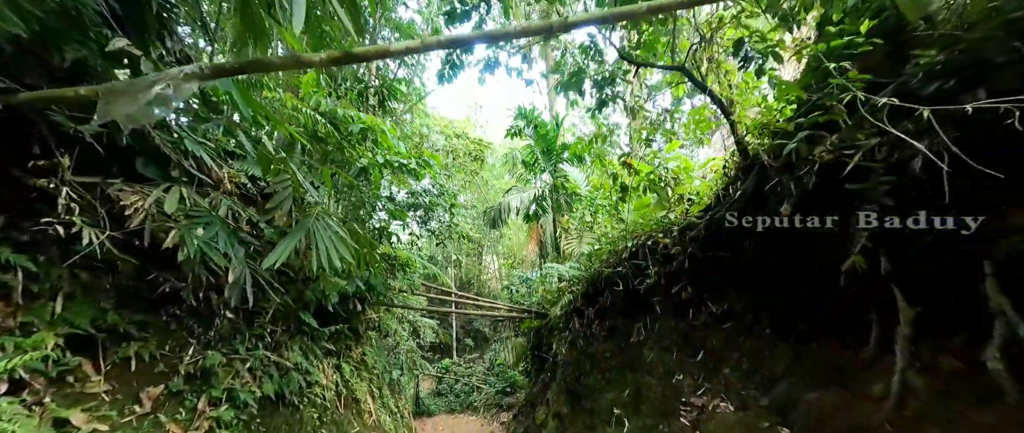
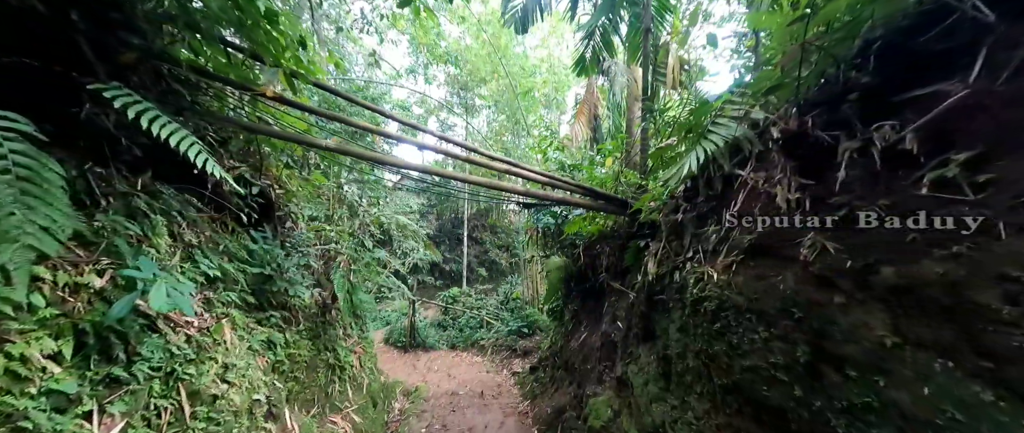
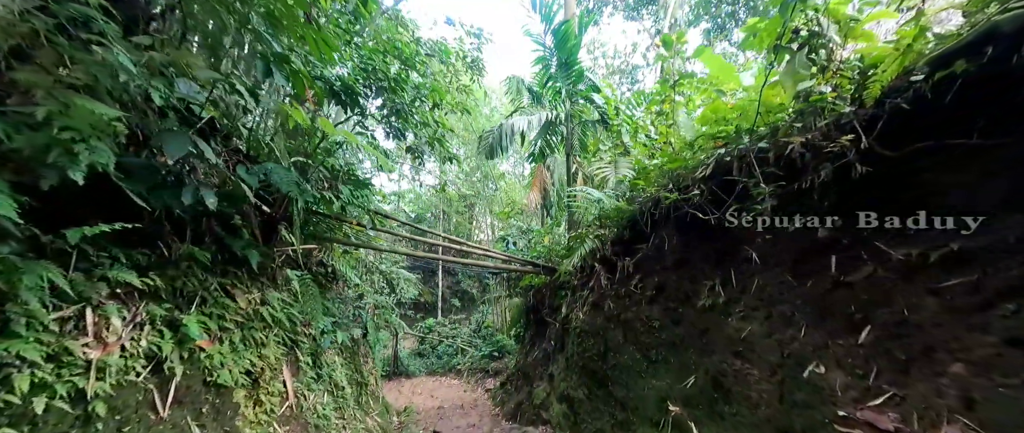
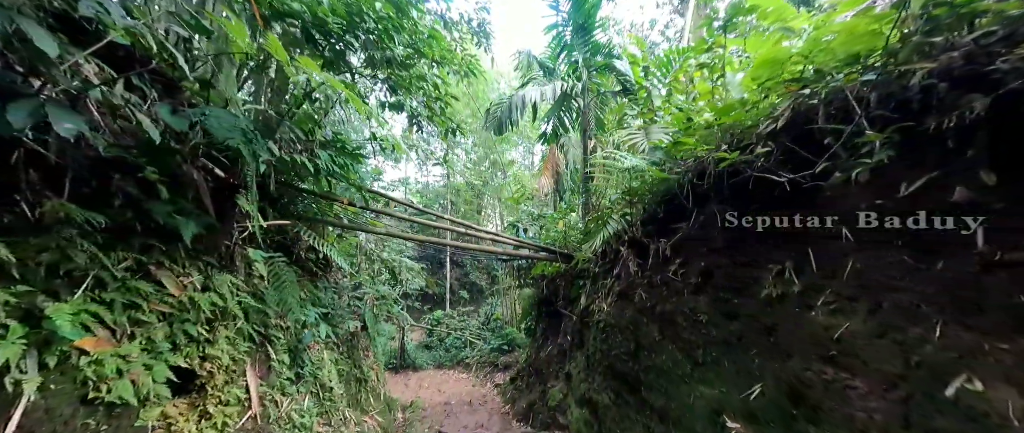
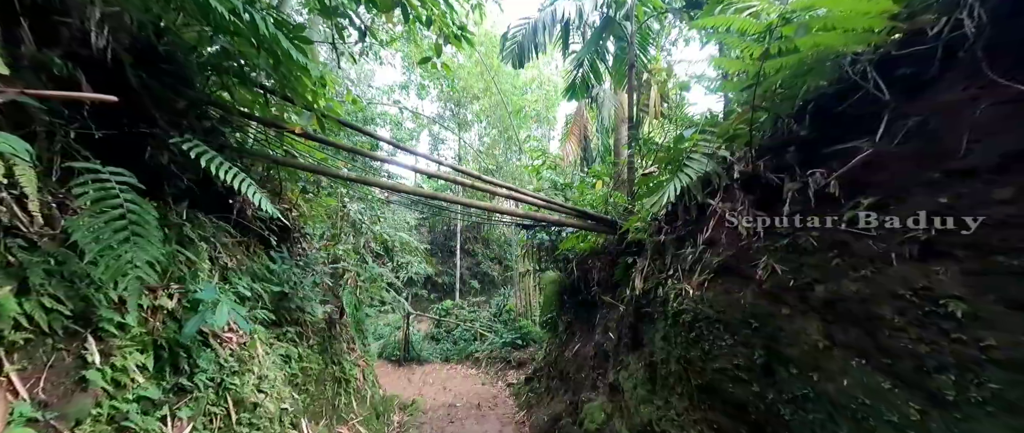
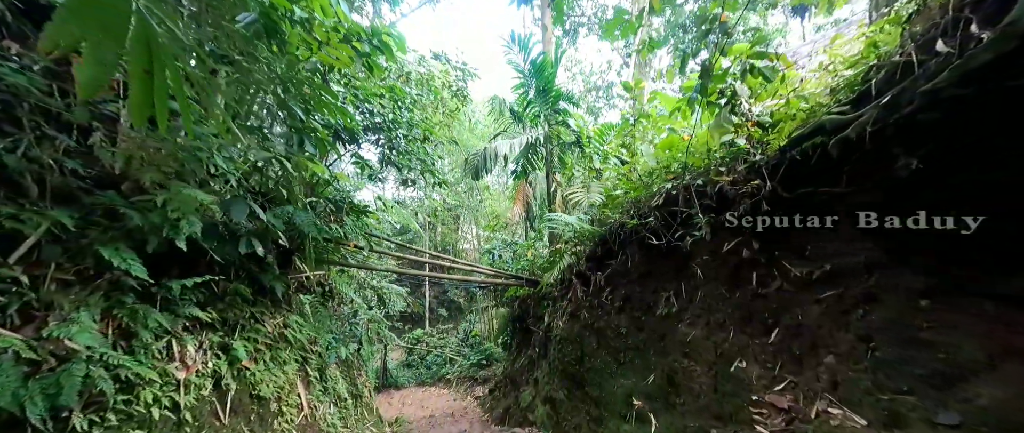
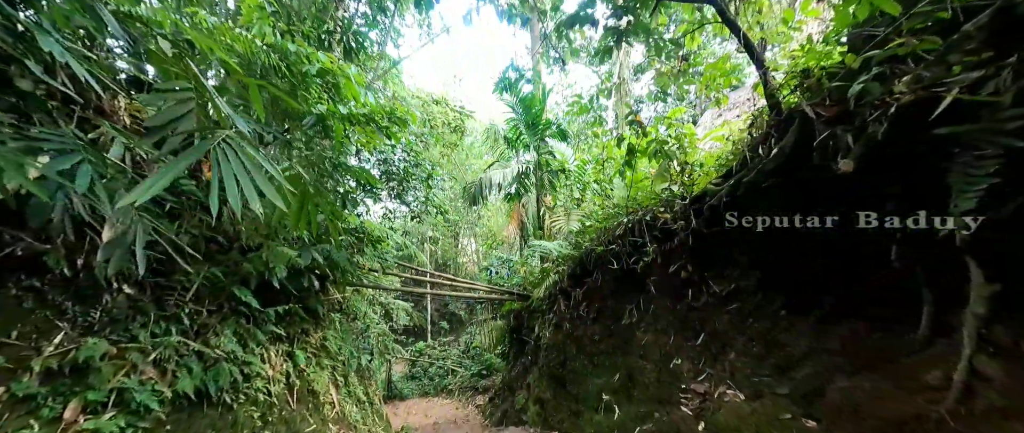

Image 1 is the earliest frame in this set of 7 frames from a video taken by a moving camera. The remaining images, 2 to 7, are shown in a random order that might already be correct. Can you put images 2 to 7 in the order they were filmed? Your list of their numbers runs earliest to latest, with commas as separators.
7, 6, 3, 4, 5, 2
